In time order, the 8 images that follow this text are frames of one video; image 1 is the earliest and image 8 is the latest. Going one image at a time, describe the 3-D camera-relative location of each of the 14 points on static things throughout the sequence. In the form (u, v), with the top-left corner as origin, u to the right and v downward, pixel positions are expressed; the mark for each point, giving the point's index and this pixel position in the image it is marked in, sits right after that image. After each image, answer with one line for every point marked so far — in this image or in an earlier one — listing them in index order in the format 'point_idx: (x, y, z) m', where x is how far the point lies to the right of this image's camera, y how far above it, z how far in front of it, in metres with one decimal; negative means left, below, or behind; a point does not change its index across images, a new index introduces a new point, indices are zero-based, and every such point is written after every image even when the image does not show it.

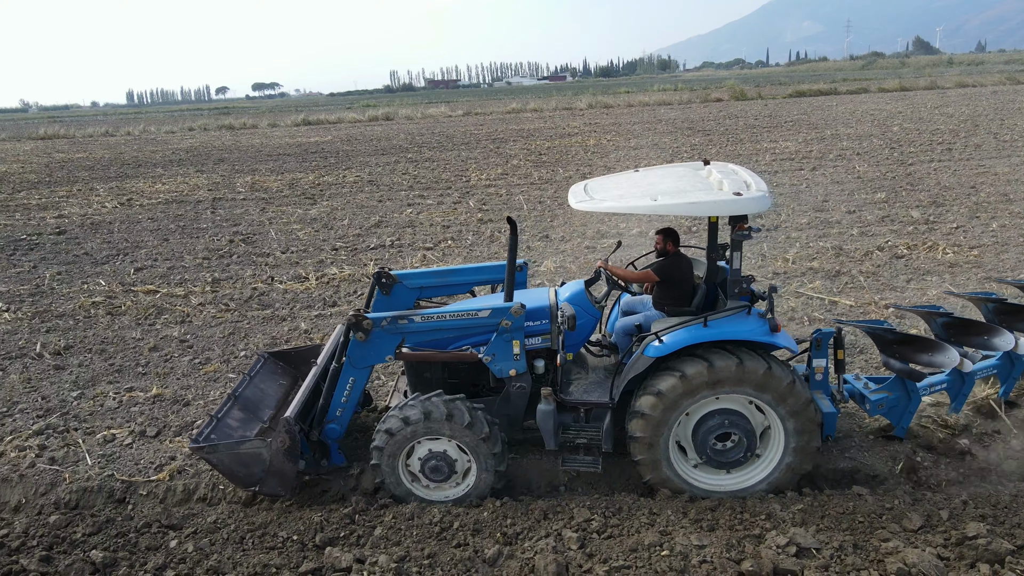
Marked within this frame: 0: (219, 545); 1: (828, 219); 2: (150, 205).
0: (-1.3, -1.1, +3.2) m
1: (+4.2, +0.9, +9.8) m
2: (-7.3, +1.6, +14.7) m
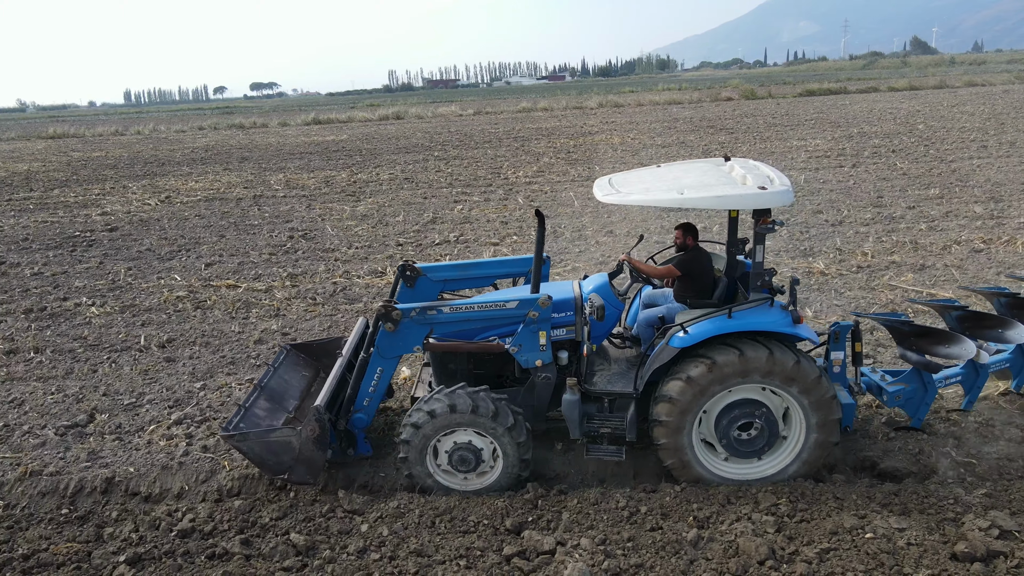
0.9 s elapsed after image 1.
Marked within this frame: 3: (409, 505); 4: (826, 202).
0: (-0.4, -1.1, +3.3) m
1: (+5.1, +1.0, +9.9) m
2: (-6.5, +1.7, +14.8) m
3: (-0.5, -1.0, +3.5) m
4: (+4.7, +1.3, +11.1) m
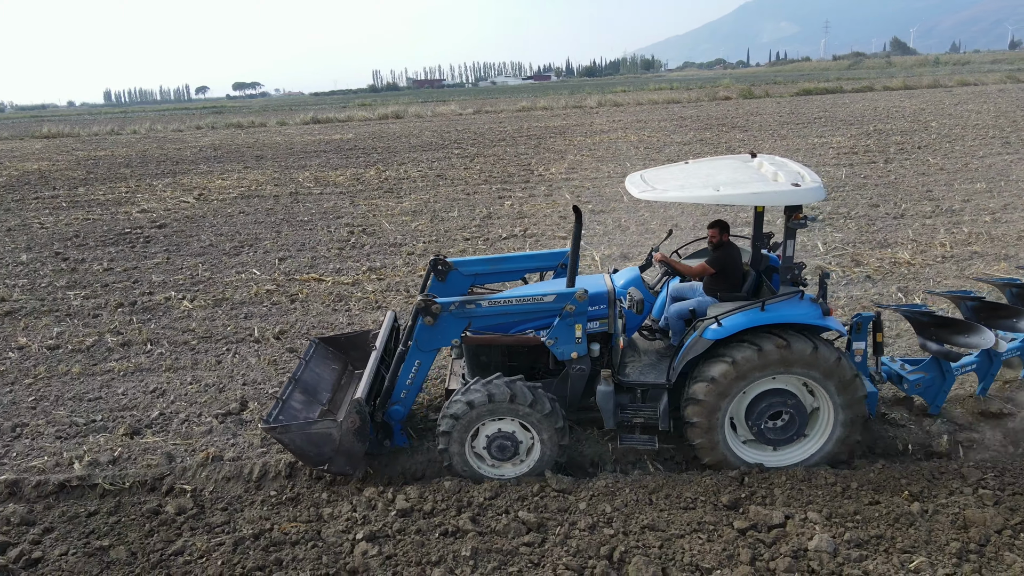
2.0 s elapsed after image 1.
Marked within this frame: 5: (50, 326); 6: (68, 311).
0: (+0.6, -1.0, +3.3) m
1: (+5.9, +1.1, +10.0) m
2: (-5.7, +1.7, +14.7) m
3: (+0.5, -0.9, +3.5) m
4: (+5.5, +1.4, +11.3) m
5: (-4.1, -0.4, +6.7) m
6: (-4.3, -0.2, +7.2) m
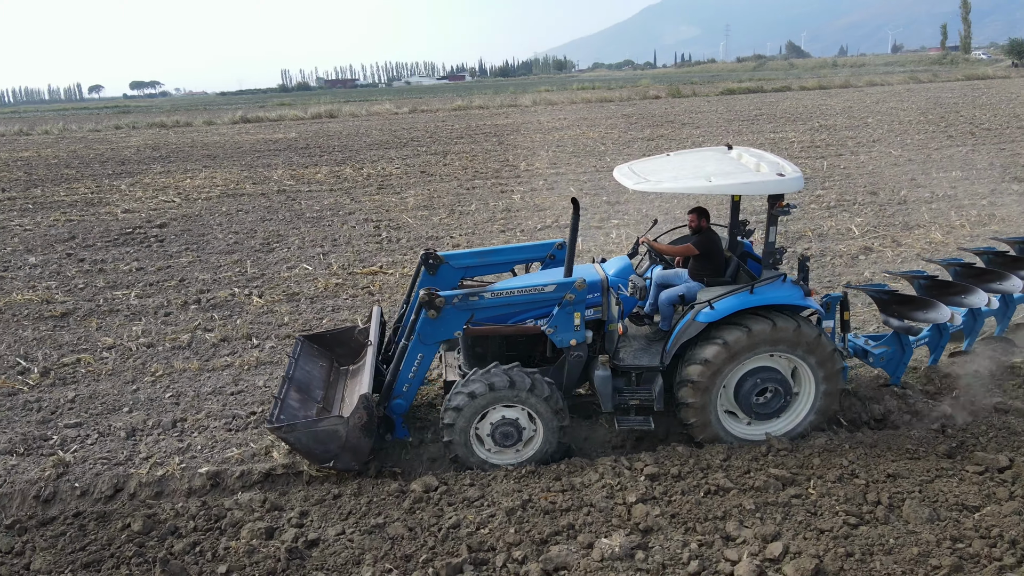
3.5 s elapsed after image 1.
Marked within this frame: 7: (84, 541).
0: (+1.7, -0.8, +3.6) m
1: (+6.3, +1.4, +10.8) m
2: (-5.8, +1.7, +14.3) m
3: (+1.7, -0.8, +3.8) m
4: (+5.8, +1.7, +12.0) m
5: (-3.3, -0.3, +6.5) m
6: (-3.6, -0.2, +6.9) m
7: (-1.9, -1.1, +3.2) m
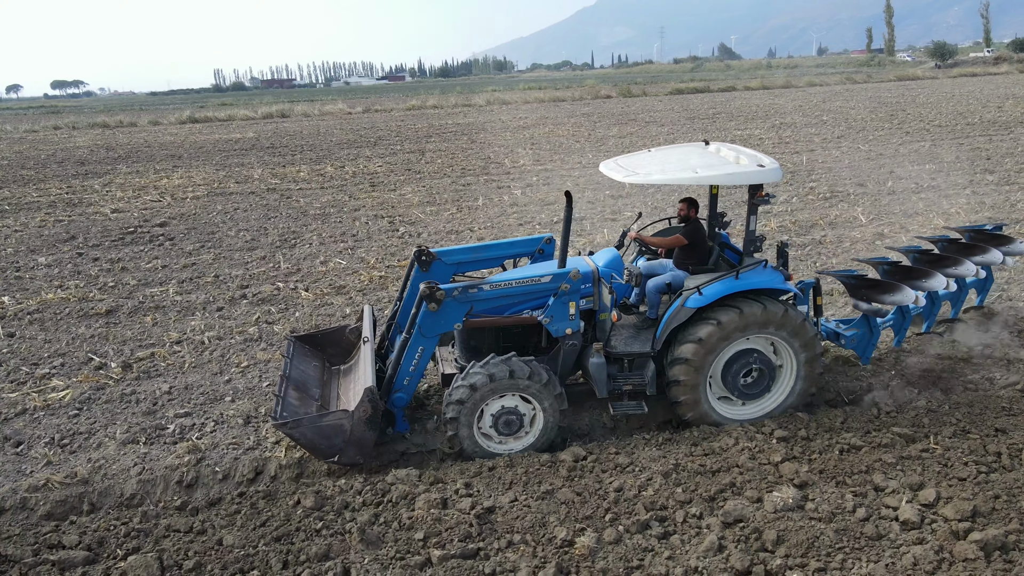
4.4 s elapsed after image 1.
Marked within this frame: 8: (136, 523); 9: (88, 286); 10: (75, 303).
0: (+2.4, -0.7, +3.9) m
1: (+6.4, +1.6, +11.5) m
2: (-5.9, +1.7, +14.0) m
3: (+2.4, -0.6, +4.1) m
4: (+5.8, +1.9, +12.6) m
5: (-2.8, -0.3, +6.4) m
6: (-3.1, -0.2, +6.8) m
7: (-1.1, -1.0, +3.3) m
8: (-1.7, -1.1, +3.3) m
9: (-4.4, 0.0, +7.7) m
10: (-4.2, -0.1, +7.1) m
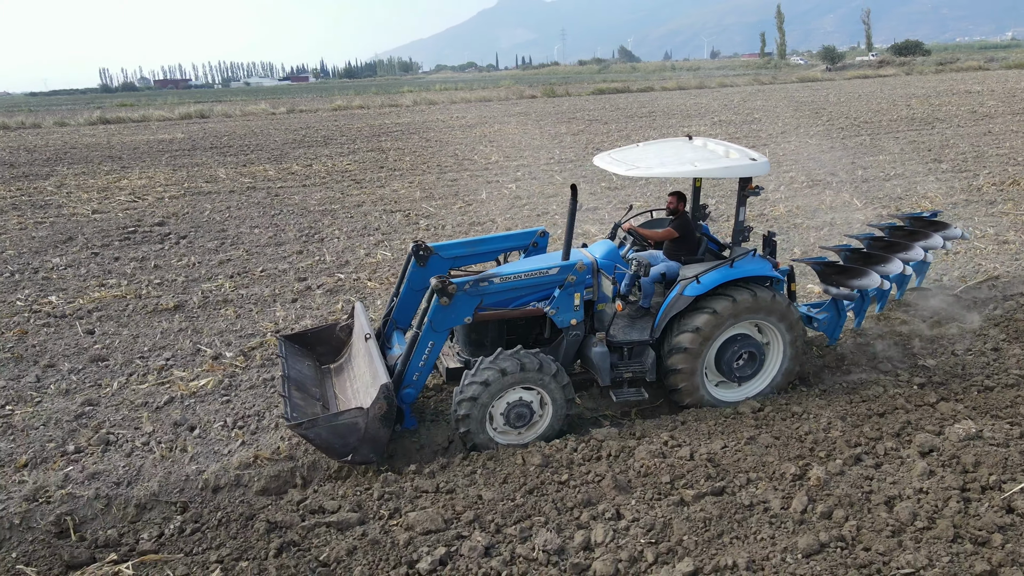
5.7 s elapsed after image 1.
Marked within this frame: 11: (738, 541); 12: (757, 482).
0: (+3.4, -0.4, +4.5) m
1: (+6.4, +1.9, +12.5) m
2: (-6.1, +1.7, +13.6) m
3: (+3.3, -0.4, +4.7) m
4: (+5.7, +2.2, +13.6) m
5: (-2.1, -0.2, +6.4) m
6: (-2.4, -0.1, +6.8) m
7: (-0.1, -0.9, +3.5) m
8: (-0.6, -0.9, +3.5) m
9: (-3.8, 0.0, +7.5) m
10: (-3.6, -0.1, +6.9) m
11: (+0.9, -1.0, +3.0) m
12: (+1.1, -0.9, +3.4) m
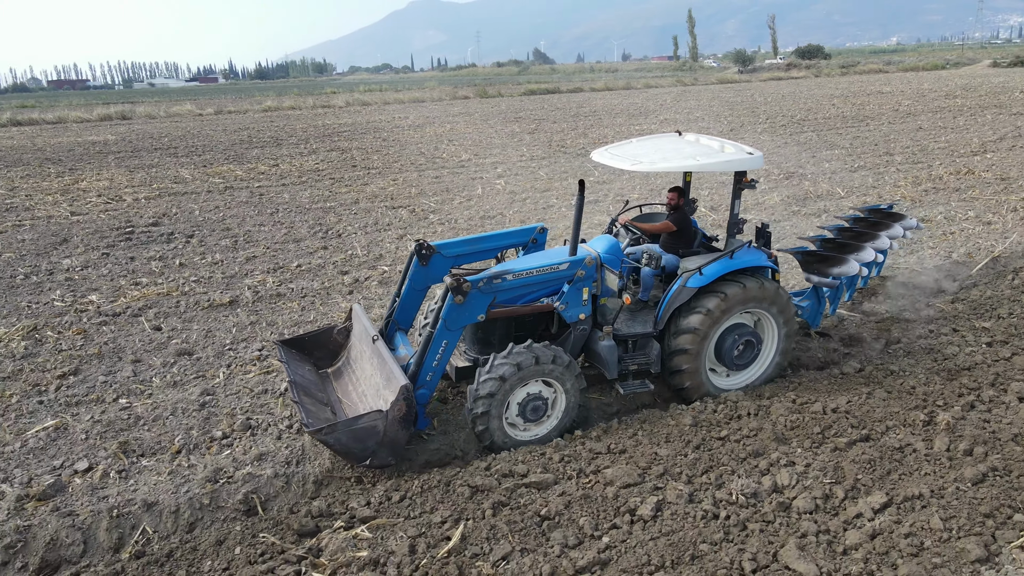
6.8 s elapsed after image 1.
0: (+4.1, -0.2, +5.2) m
1: (+6.2, +2.2, +13.4) m
2: (-6.3, +1.6, +13.2) m
3: (+4.0, -0.2, +5.3) m
4: (+5.4, +2.4, +14.4) m
5: (-1.6, -0.1, +6.5) m
6: (-1.9, 0.0, +6.8) m
7: (+0.8, -0.8, +3.8) m
8: (+0.2, -0.8, +3.7) m
9: (-3.4, +0.1, +7.3) m
10: (-3.1, -0.1, +6.8) m
11: (+1.8, -0.8, +3.3) m
12: (+2.0, -0.7, +3.8) m
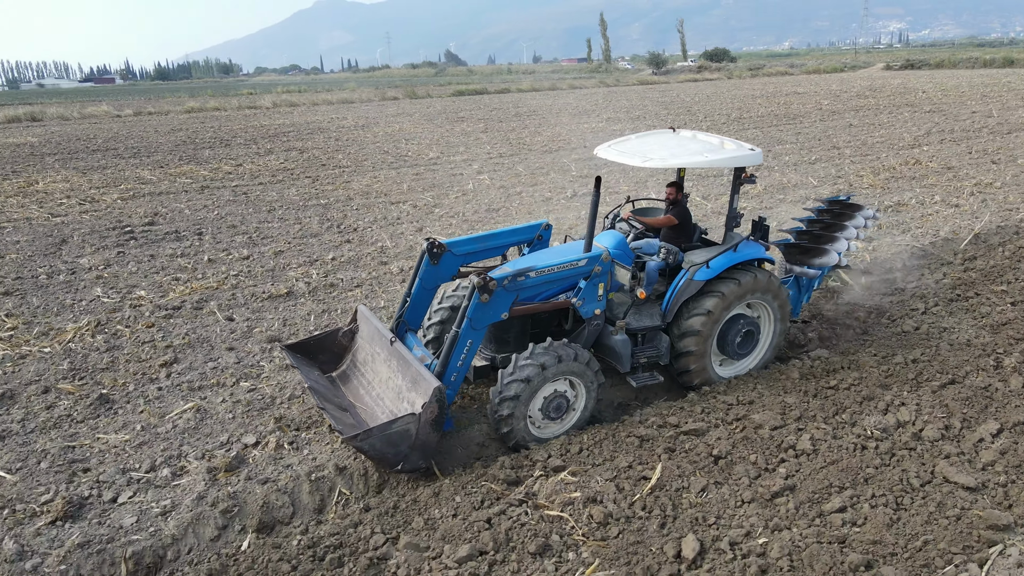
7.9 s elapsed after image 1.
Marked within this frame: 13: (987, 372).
0: (+4.7, +0.1, +6.0) m
1: (+5.9, +2.5, +14.4) m
2: (-6.6, +1.6, +12.9) m
3: (+4.6, +0.1, +6.1) m
4: (+4.9, +2.7, +15.2) m
5: (-1.1, 0.0, +6.7) m
6: (-1.5, +0.1, +7.0) m
7: (+1.5, -0.6, +4.2) m
8: (+1.0, -0.6, +4.1) m
9: (-3.0, +0.1, +7.3) m
10: (-2.6, 0.0, +6.8) m
11: (+2.6, -0.6, +3.9) m
12: (+2.7, -0.5, +4.4) m
13: (+2.8, -0.5, +4.4) m
